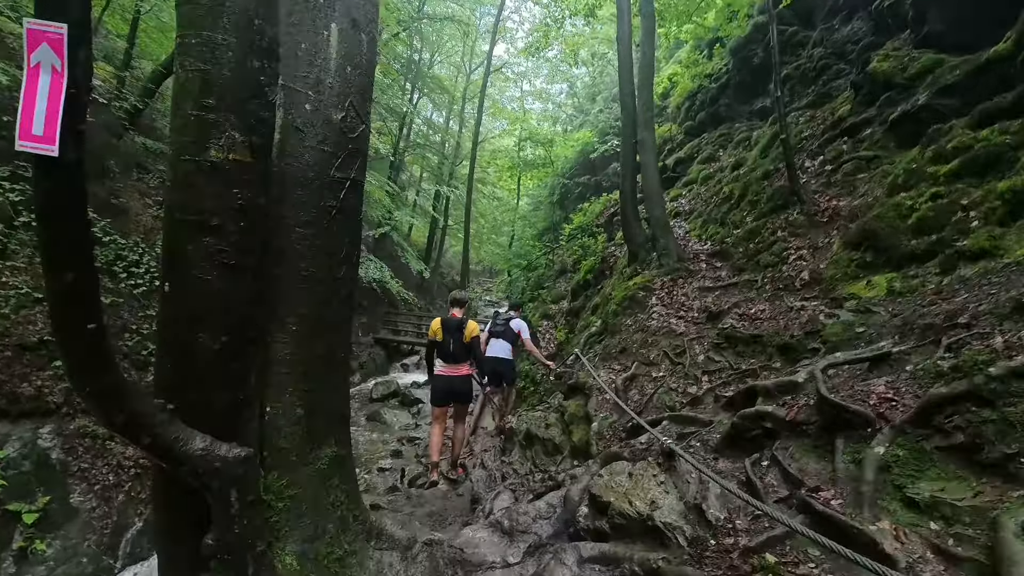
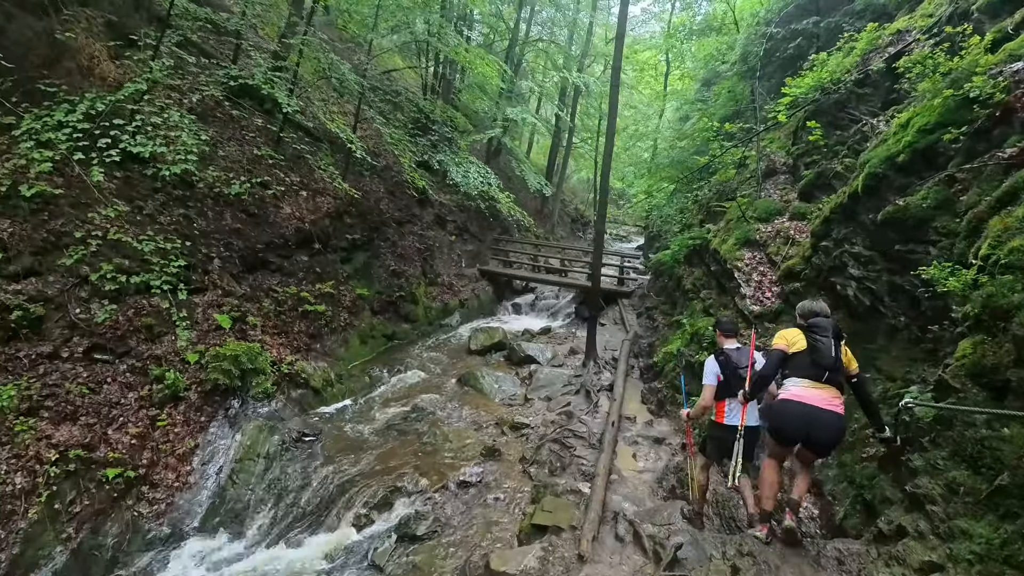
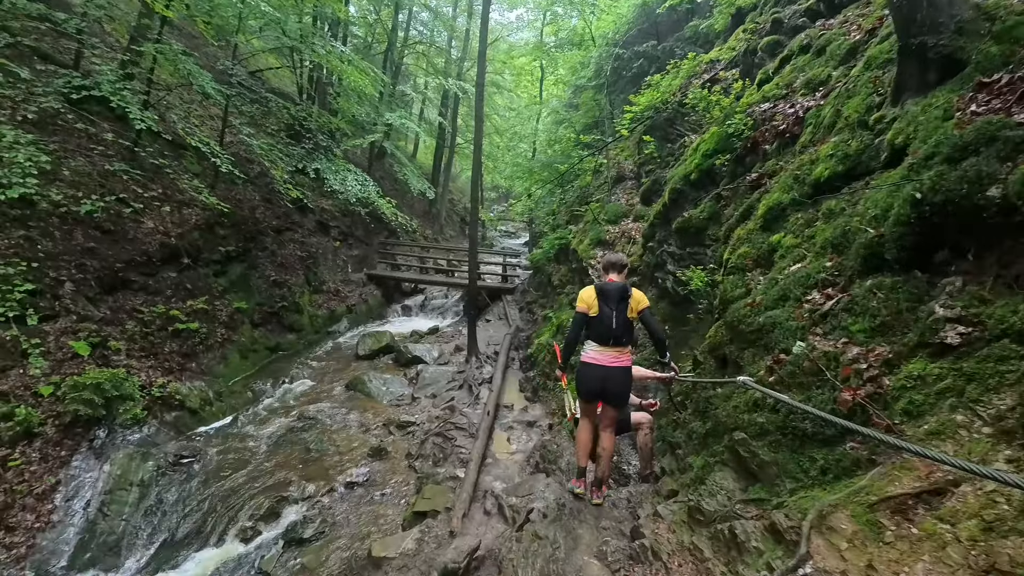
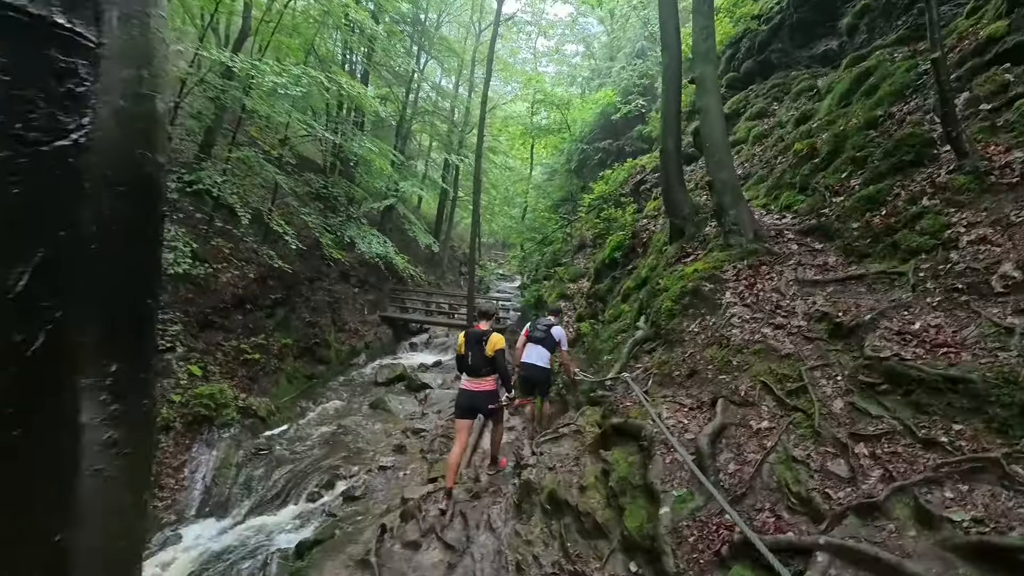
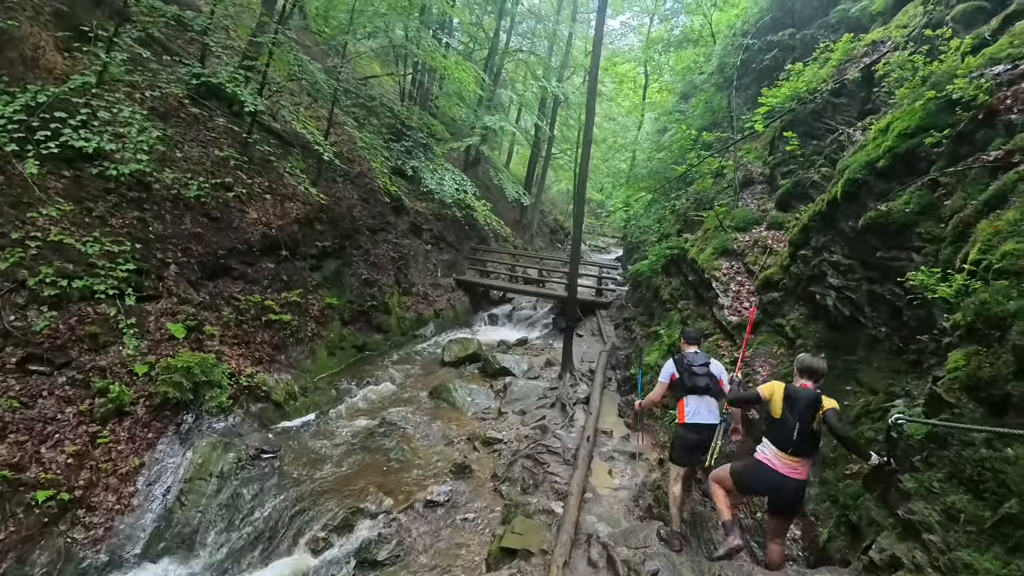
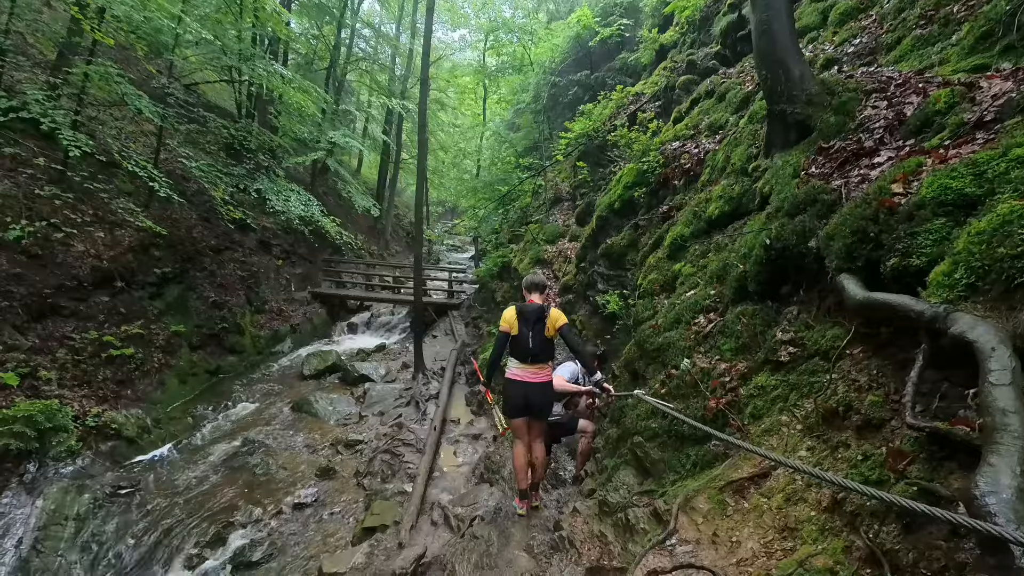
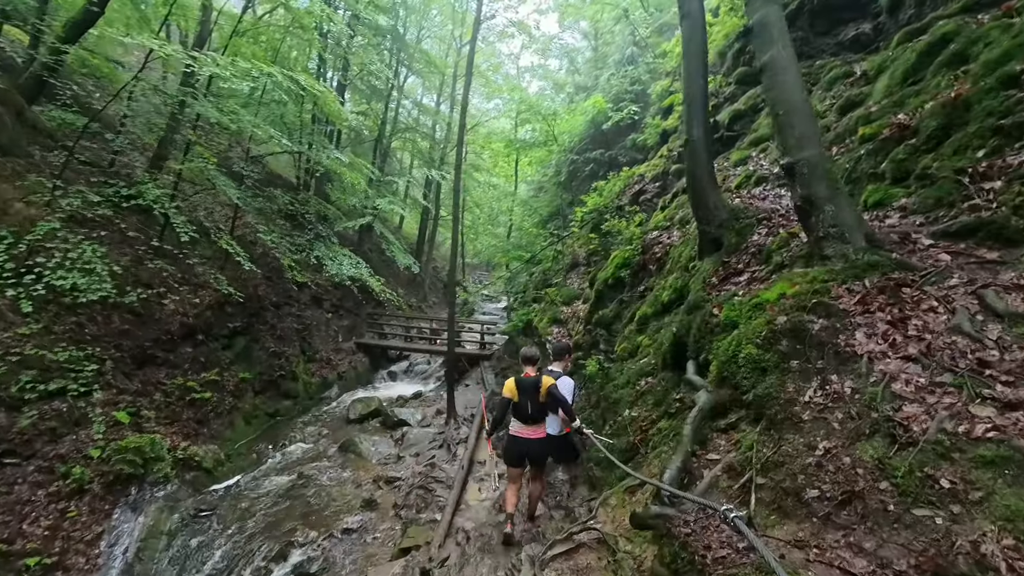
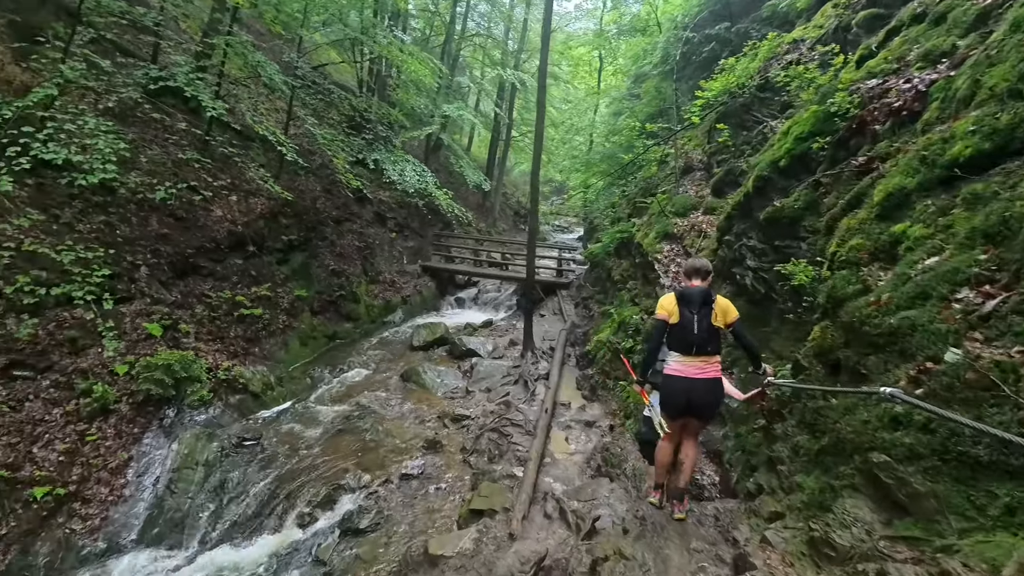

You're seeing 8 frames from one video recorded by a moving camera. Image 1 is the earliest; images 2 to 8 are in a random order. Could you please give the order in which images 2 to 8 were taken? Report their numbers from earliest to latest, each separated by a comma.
4, 7, 6, 3, 8, 2, 5
